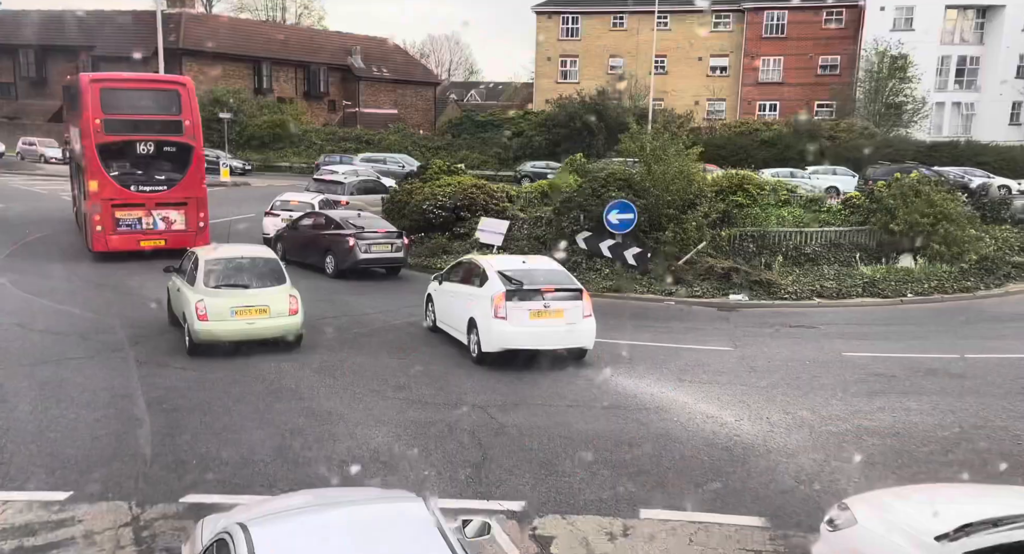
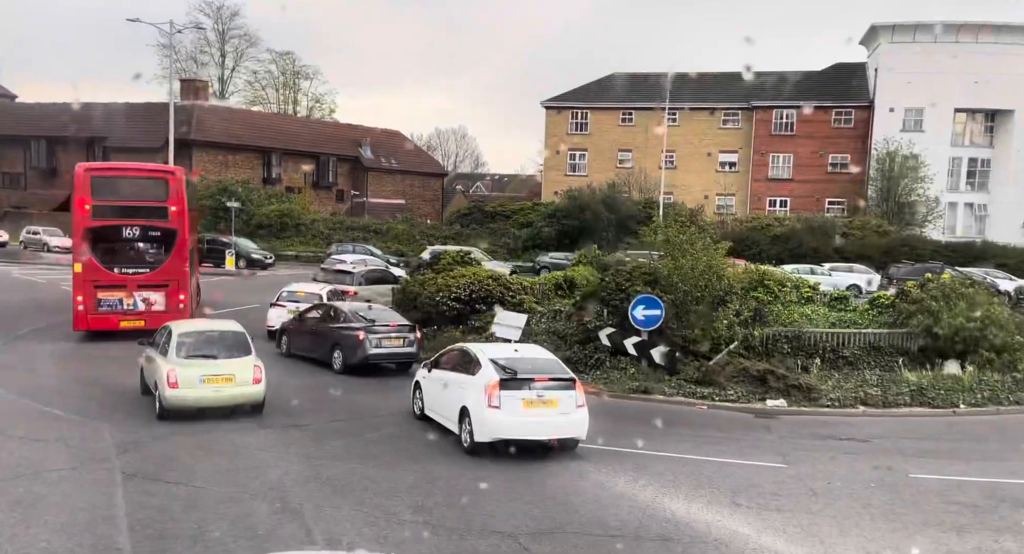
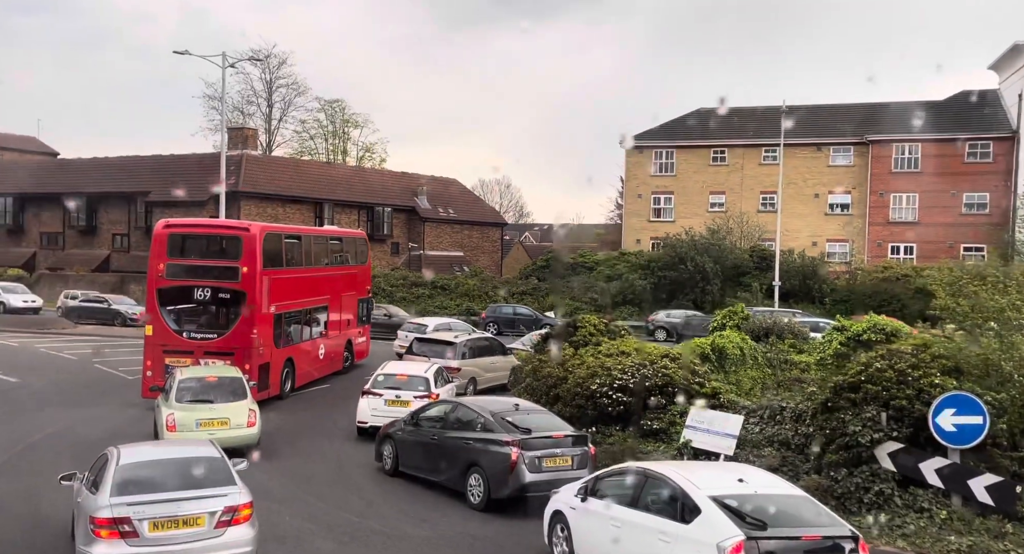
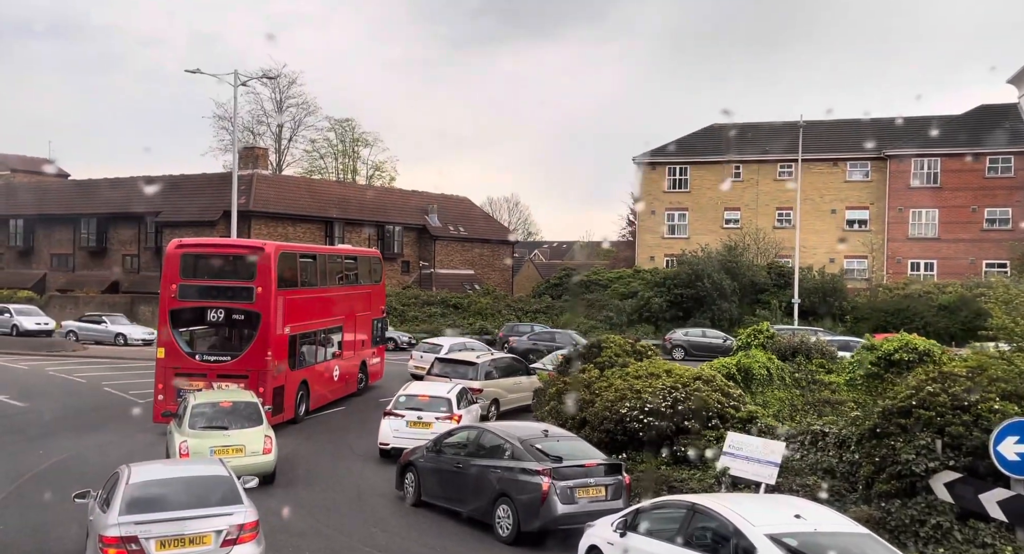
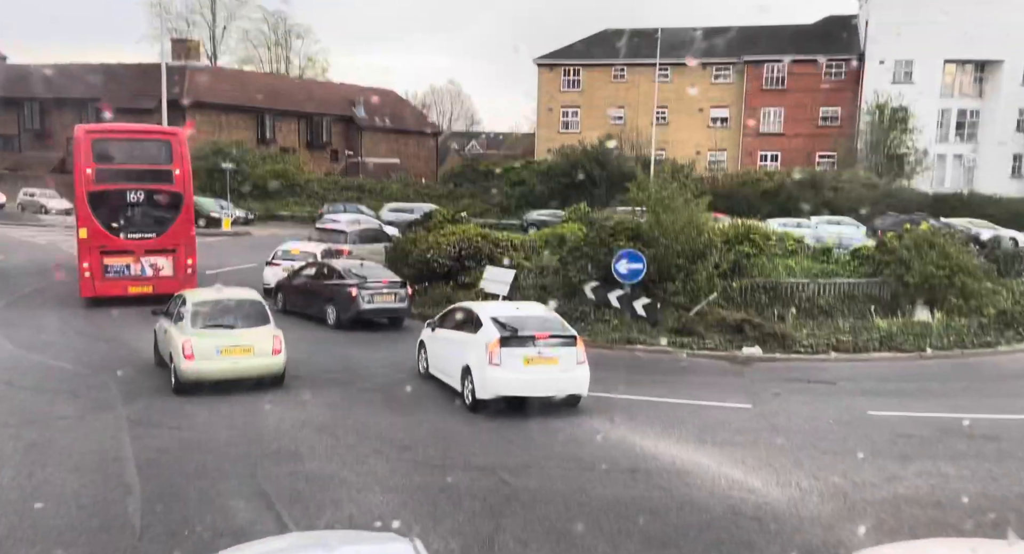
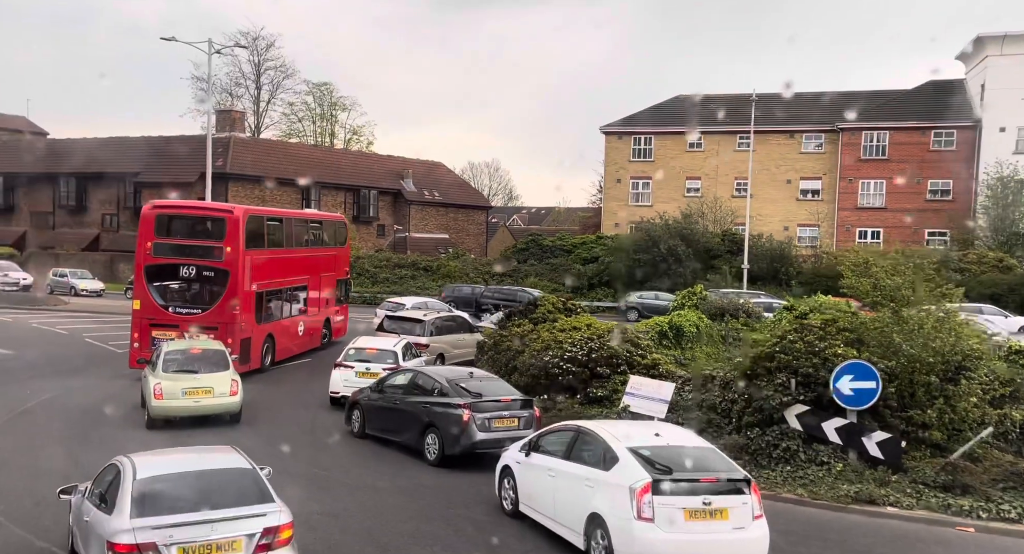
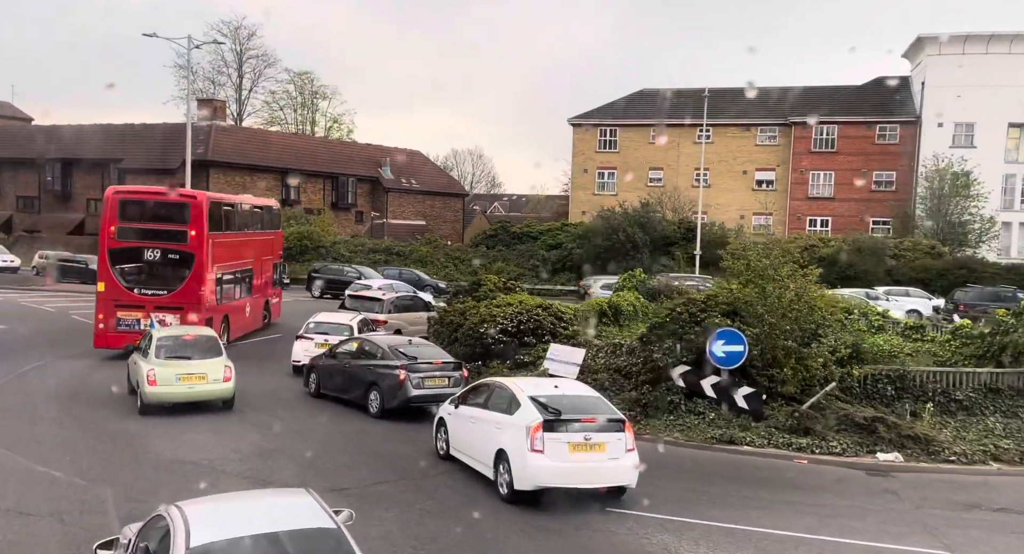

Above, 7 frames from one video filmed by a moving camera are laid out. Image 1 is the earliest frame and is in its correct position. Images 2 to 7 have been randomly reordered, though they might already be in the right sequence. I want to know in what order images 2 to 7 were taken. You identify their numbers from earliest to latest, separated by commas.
5, 2, 7, 6, 3, 4
